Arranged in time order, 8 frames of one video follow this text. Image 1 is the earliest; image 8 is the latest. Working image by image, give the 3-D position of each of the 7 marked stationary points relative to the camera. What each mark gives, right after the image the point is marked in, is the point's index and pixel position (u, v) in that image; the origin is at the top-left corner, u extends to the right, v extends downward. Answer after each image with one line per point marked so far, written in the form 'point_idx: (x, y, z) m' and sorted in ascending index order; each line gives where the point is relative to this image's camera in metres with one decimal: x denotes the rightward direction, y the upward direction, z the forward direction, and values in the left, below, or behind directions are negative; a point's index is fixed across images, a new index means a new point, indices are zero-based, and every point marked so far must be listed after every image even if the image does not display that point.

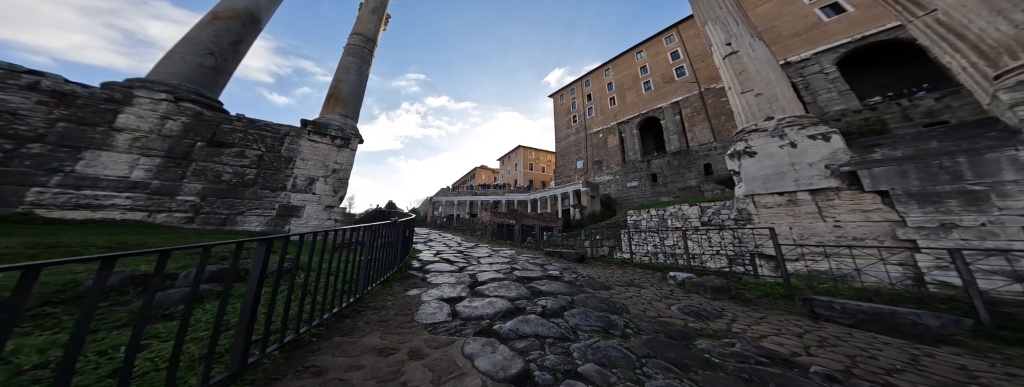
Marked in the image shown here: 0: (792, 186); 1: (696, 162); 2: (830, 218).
0: (+5.4, +0.2, +4.1) m
1: (+13.7, +2.2, +15.5) m
2: (+5.5, -0.5, +3.7) m
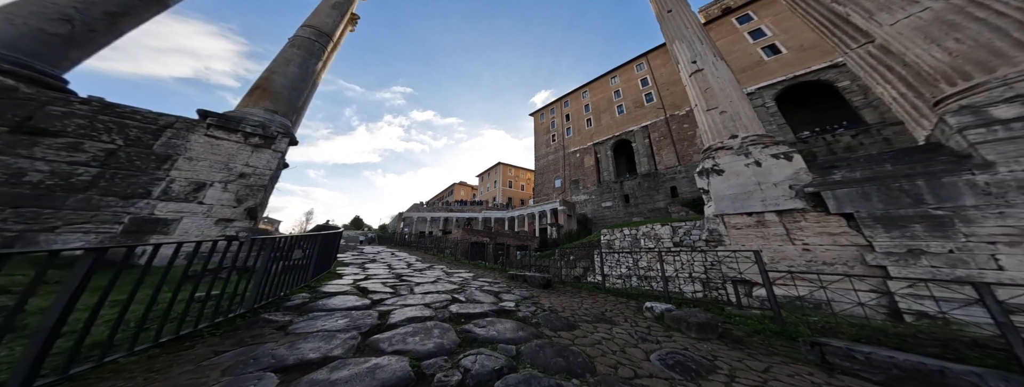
0: (+4.7, -0.2, +4.0) m
1: (+11.9, +0.7, +16.3) m
2: (+4.8, -0.8, +3.6) m
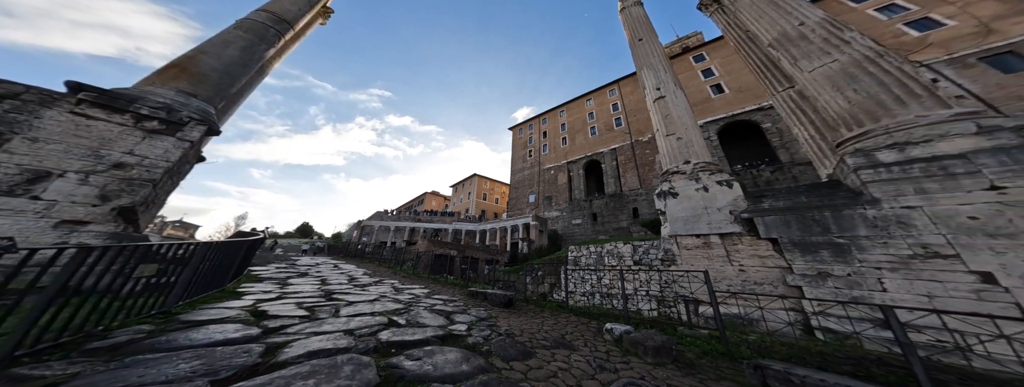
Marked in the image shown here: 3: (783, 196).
0: (+4.0, -0.7, +4.4) m
1: (+9.6, -1.0, +17.5) m
2: (+4.2, -1.3, +4.0) m
3: (+5.1, 0.0, +4.1) m
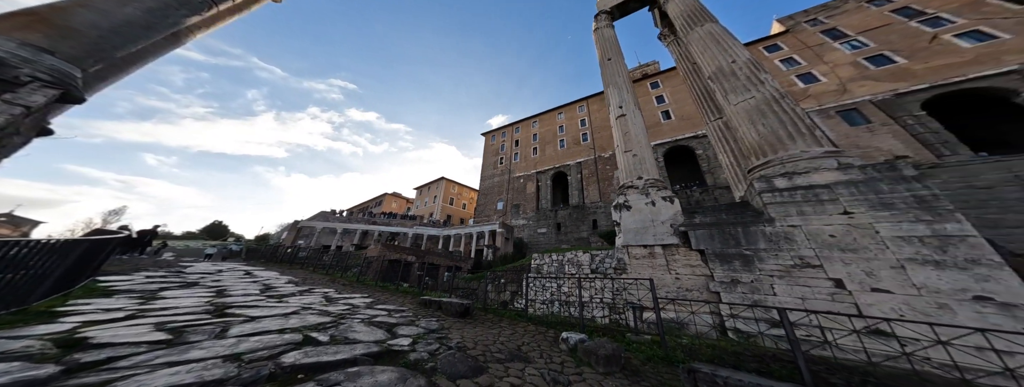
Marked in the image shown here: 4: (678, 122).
0: (+3.2, -1.0, +4.8) m
1: (+6.6, -2.0, +18.6) m
2: (+3.4, -1.6, +4.4) m
3: (+4.4, -0.4, +4.7) m
4: (+13.4, +5.8, +17.2) m
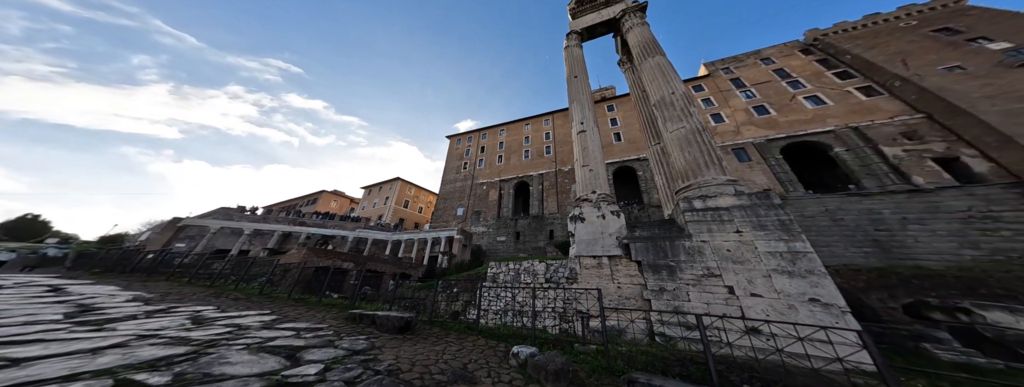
0: (+2.2, -1.4, +5.2) m
1: (+3.0, -2.9, +19.3) m
2: (+2.4, -2.0, +4.8) m
3: (+3.4, -0.9, +5.3) m
4: (+10.3, +4.5, +19.4) m
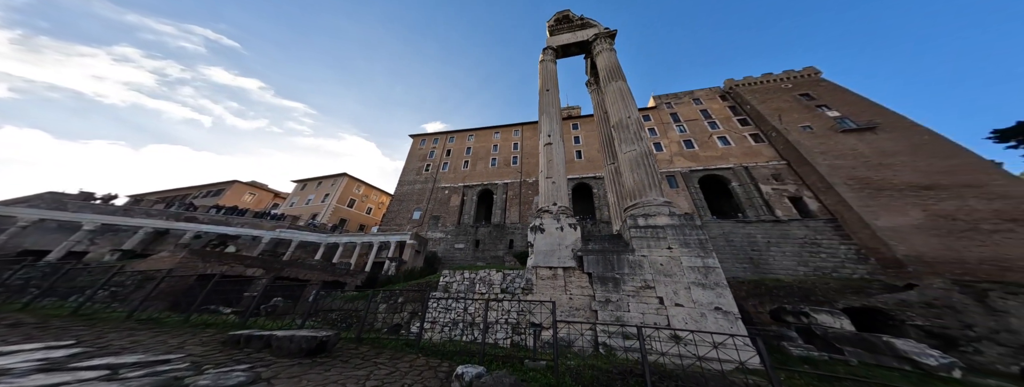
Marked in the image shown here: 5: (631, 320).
0: (+1.0, -1.7, +5.3) m
1: (-1.0, -3.8, +19.2) m
2: (+1.3, -2.3, +5.0) m
3: (+2.2, -1.3, +5.7) m
4: (+6.7, +2.9, +21.1) m
5: (+2.6, -2.8, +4.7) m
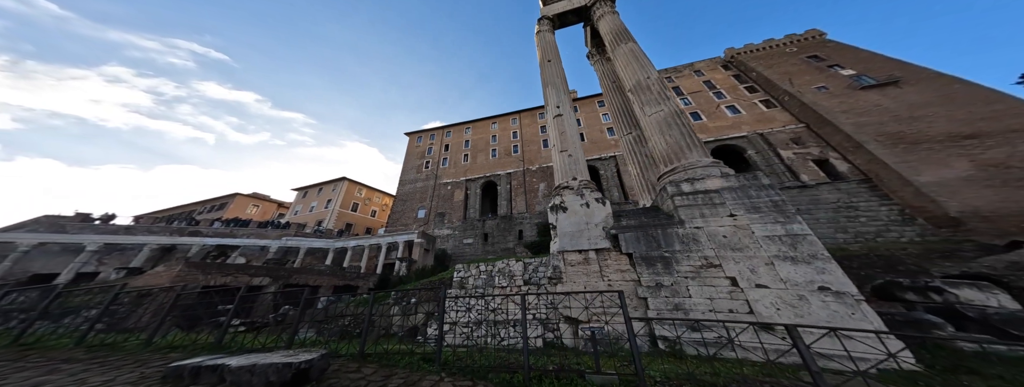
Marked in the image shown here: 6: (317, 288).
0: (+1.6, -1.0, +4.4) m
1: (-0.1, -2.7, +18.4) m
2: (+1.9, -1.6, +4.0) m
3: (+2.8, -0.5, +4.7) m
4: (+7.1, +4.7, +19.9) m
5: (+3.3, -2.0, +3.8) m
6: (-10.0, -4.8, +10.9) m
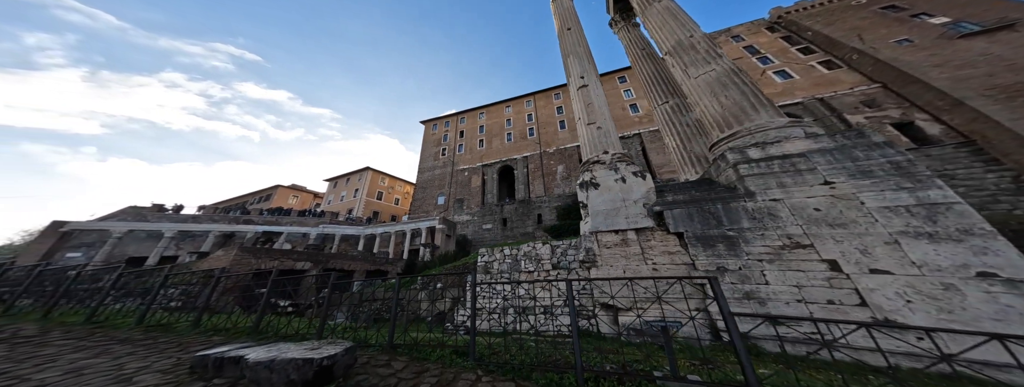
0: (+2.2, -0.5, +3.7) m
1: (+1.7, -1.2, +17.9) m
2: (+2.5, -1.1, +3.4) m
3: (+3.4, +0.1, +3.9) m
4: (+8.7, +6.5, +18.3) m
5: (+3.9, -1.5, +3.0) m
6: (-8.7, -4.2, +11.5) m
